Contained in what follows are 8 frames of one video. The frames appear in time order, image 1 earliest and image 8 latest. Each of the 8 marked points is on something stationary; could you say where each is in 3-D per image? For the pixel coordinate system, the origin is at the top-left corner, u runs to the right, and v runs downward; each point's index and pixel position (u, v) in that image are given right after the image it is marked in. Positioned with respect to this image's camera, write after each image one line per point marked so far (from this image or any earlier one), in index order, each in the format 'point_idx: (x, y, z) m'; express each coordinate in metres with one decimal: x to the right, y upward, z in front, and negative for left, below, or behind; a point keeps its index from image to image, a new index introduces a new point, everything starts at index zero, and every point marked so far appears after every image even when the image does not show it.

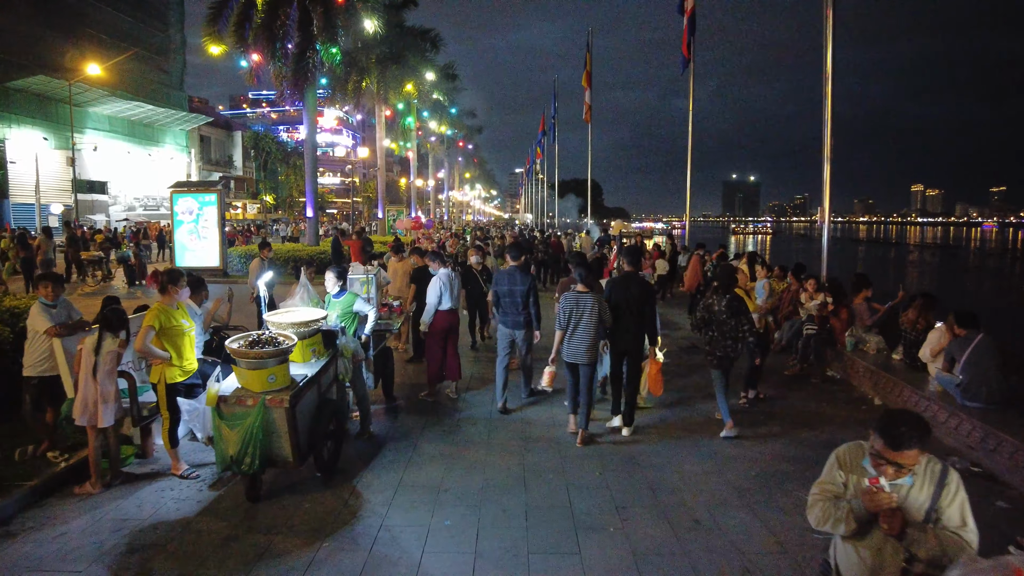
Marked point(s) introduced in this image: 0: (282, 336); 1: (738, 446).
0: (-1.9, -0.4, +5.3) m
1: (+2.2, -1.6, +6.5) m
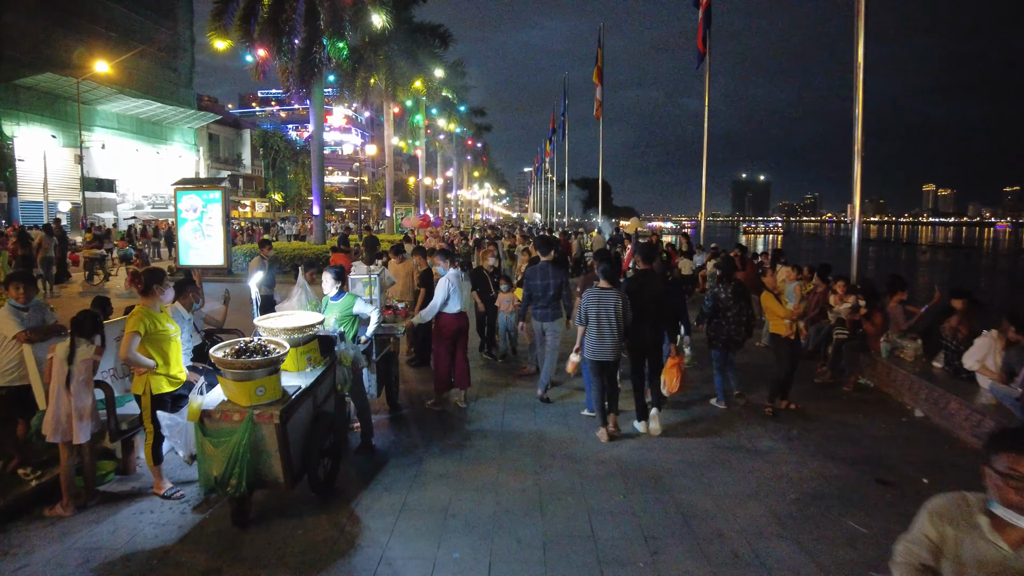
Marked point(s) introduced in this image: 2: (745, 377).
0: (-1.8, -0.4, +4.8) m
1: (+2.4, -1.6, +6.0) m
2: (+3.3, -1.2, +9.4) m
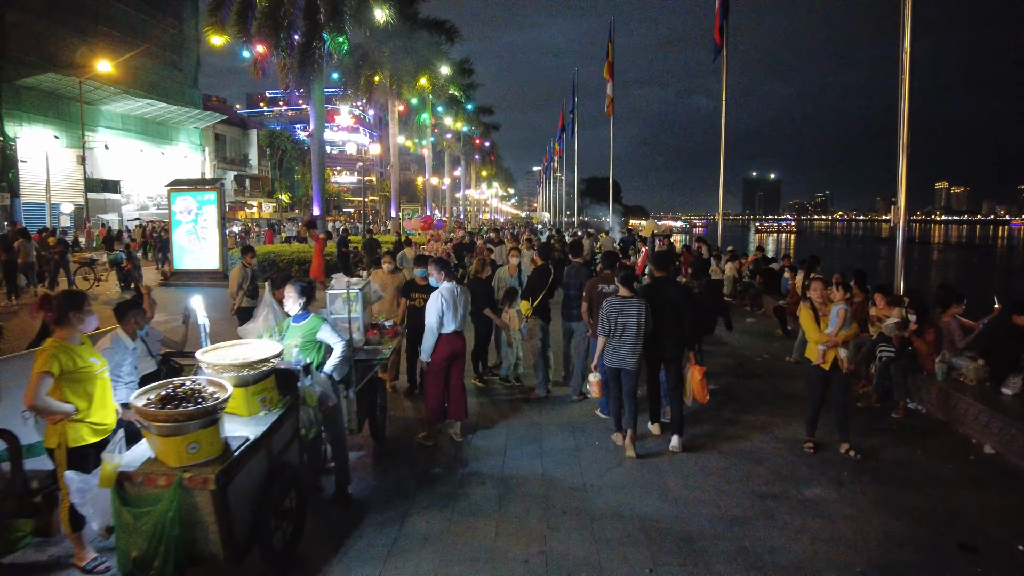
0: (-1.8, -0.6, +3.8) m
1: (+2.4, -1.7, +5.0) m
2: (+3.4, -1.4, +8.4) m
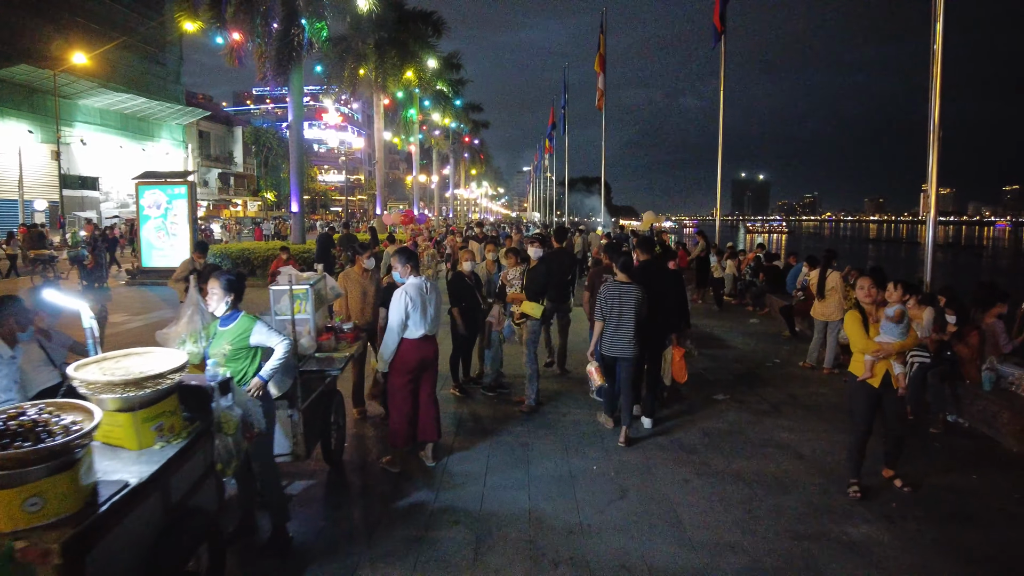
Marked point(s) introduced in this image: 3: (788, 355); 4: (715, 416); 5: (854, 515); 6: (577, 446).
0: (-1.9, -0.5, +2.8) m
1: (+2.2, -1.7, +4.0) m
2: (+3.2, -1.3, +7.4) m
3: (+4.2, -1.0, +10.0) m
4: (+2.2, -1.4, +7.1) m
5: (+2.5, -1.6, +4.7) m
6: (+0.6, -1.4, +5.9) m
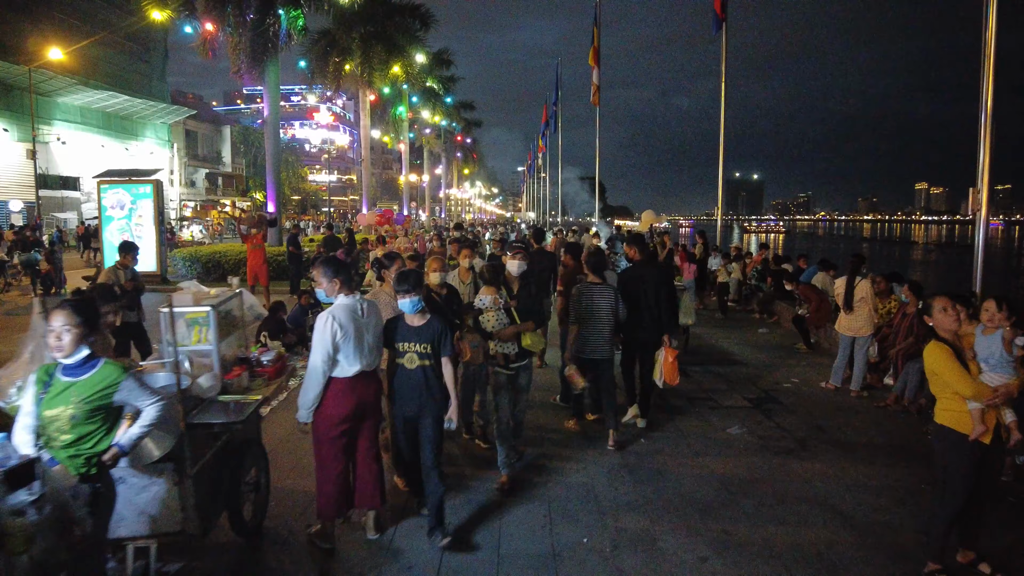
0: (-2.1, -0.7, +1.6) m
1: (+2.0, -1.8, +2.8) m
2: (+3.0, -1.5, +6.2) m
3: (+3.9, -1.1, +8.8) m
4: (+2.0, -1.5, +5.9) m
5: (+2.3, -1.7, +3.5) m
6: (+0.3, -1.6, +4.7) m
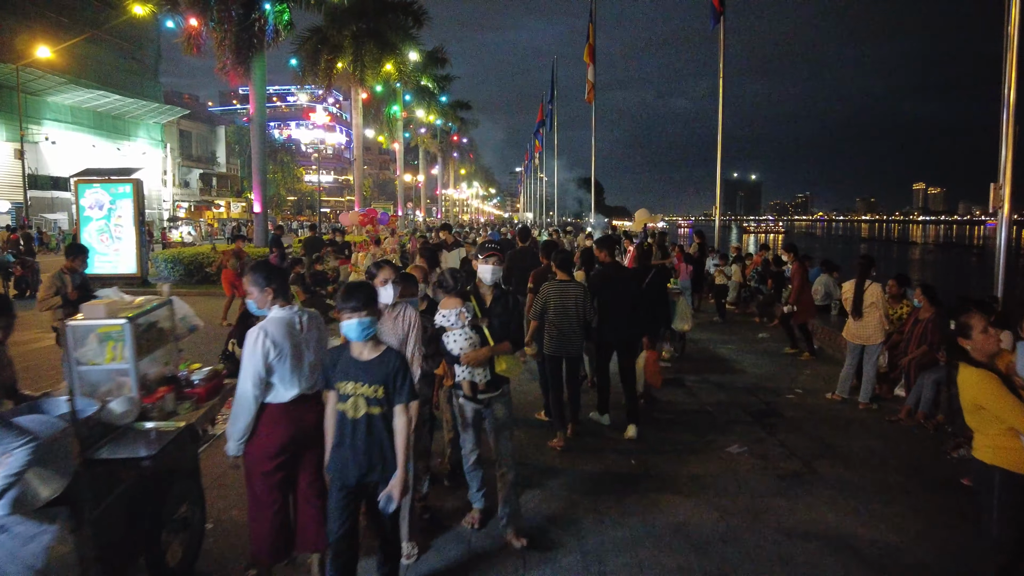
0: (-2.3, -0.7, +1.0) m
1: (+1.8, -1.9, +2.2) m
2: (+2.8, -1.5, +5.6) m
3: (+3.7, -1.2, +8.2) m
4: (+1.8, -1.6, +5.3) m
5: (+2.1, -1.8, +2.9) m
6: (+0.2, -1.6, +4.1) m
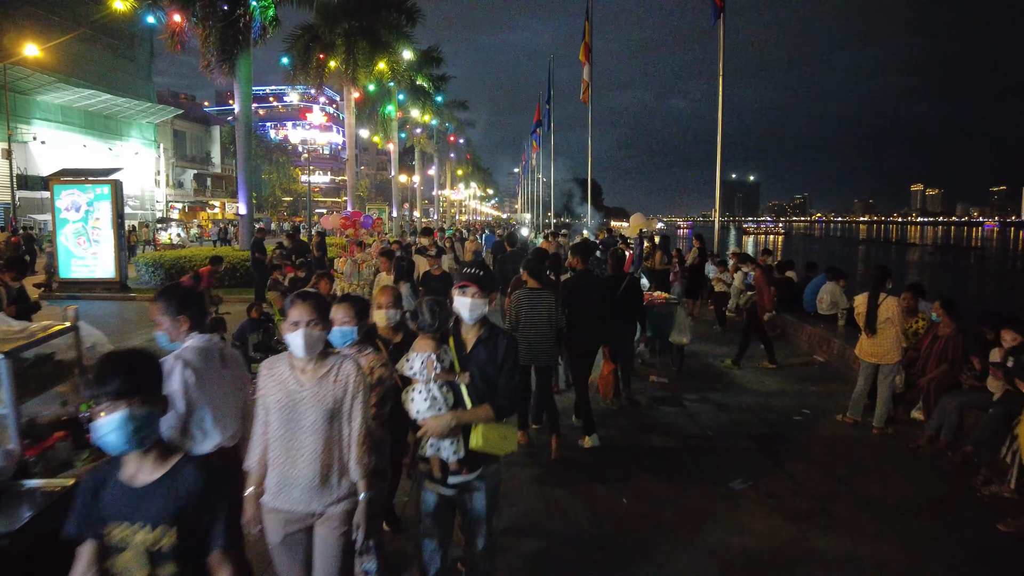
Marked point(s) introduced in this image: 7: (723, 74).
0: (-2.4, -0.9, +0.3) m
1: (+1.7, -2.0, +1.6) m
2: (+2.6, -1.6, +5.0) m
3: (+3.5, -1.3, +7.6) m
4: (+1.6, -1.7, +4.7) m
5: (+1.9, -1.9, +2.3) m
6: (0.0, -1.7, +3.5) m
7: (+5.5, +5.6, +17.1) m
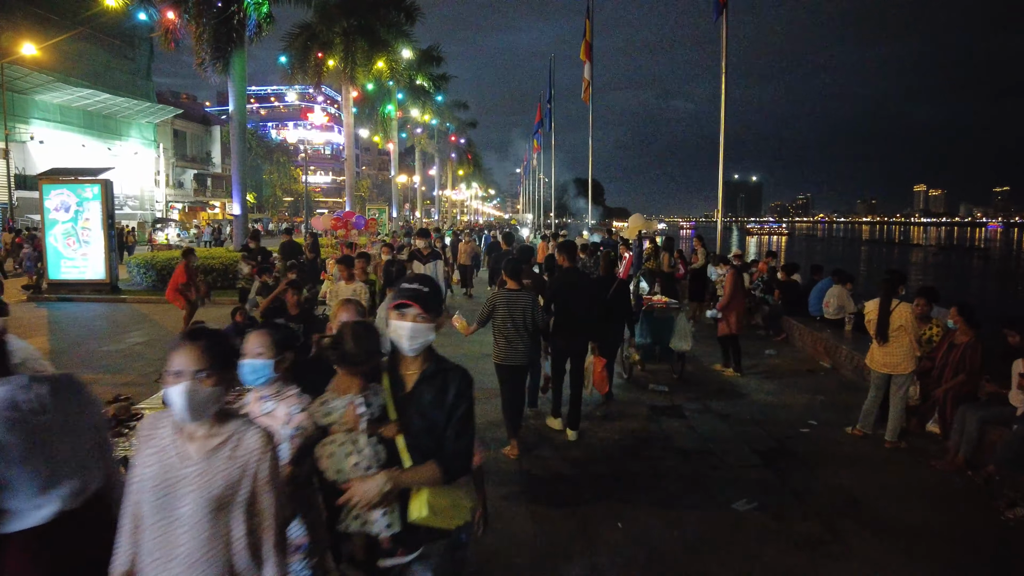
0: (-2.5, -0.9, 0.0) m
1: (+1.6, -2.0, +1.2) m
2: (+2.5, -1.7, +4.6) m
3: (+3.4, -1.4, +7.2) m
4: (+1.5, -1.7, +4.3) m
5: (+1.8, -2.0, +1.9) m
6: (-0.1, -1.8, +3.1) m
7: (+5.4, +5.5, +16.7) m
